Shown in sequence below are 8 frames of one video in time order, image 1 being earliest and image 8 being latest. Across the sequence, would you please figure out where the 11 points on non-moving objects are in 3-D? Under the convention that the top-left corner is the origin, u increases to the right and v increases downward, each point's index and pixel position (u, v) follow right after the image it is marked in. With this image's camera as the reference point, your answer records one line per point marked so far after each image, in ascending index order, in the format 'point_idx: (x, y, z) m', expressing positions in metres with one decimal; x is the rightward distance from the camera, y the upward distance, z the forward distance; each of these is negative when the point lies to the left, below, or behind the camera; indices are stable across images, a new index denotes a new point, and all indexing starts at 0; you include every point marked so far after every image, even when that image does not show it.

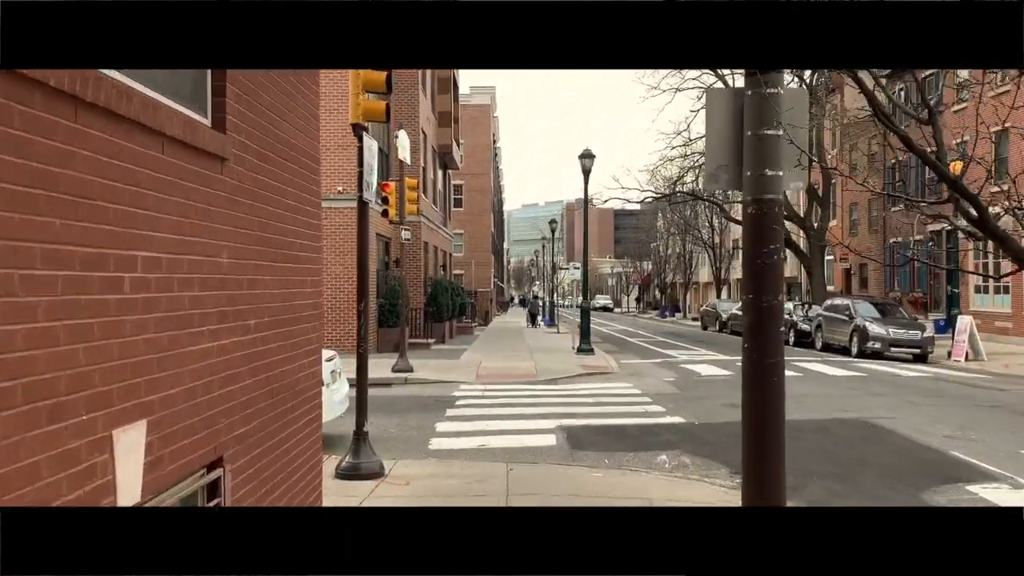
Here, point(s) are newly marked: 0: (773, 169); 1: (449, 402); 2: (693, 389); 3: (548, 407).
0: (+1.6, +0.7, +4.5) m
1: (-1.0, -1.9, +12.4) m
2: (+3.2, -1.8, +13.4) m
3: (+0.6, -1.9, +12.2) m
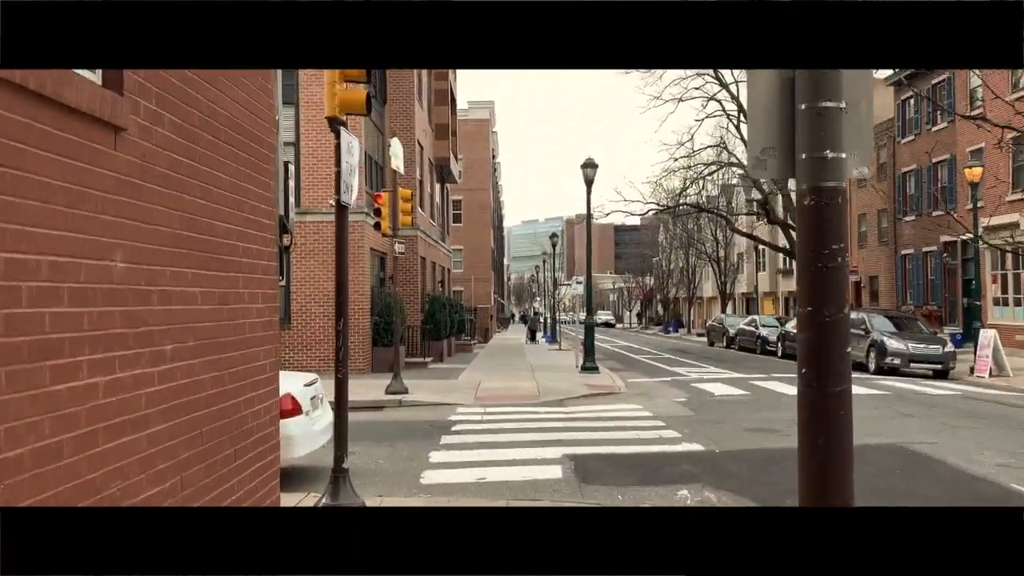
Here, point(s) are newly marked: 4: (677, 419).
0: (+1.5, +0.7, +3.6) m
1: (-1.0, -2.1, +11.5) m
2: (+3.3, -2.0, +12.5) m
3: (+0.6, -2.1, +11.2) m
4: (+2.5, -2.0, +11.6) m
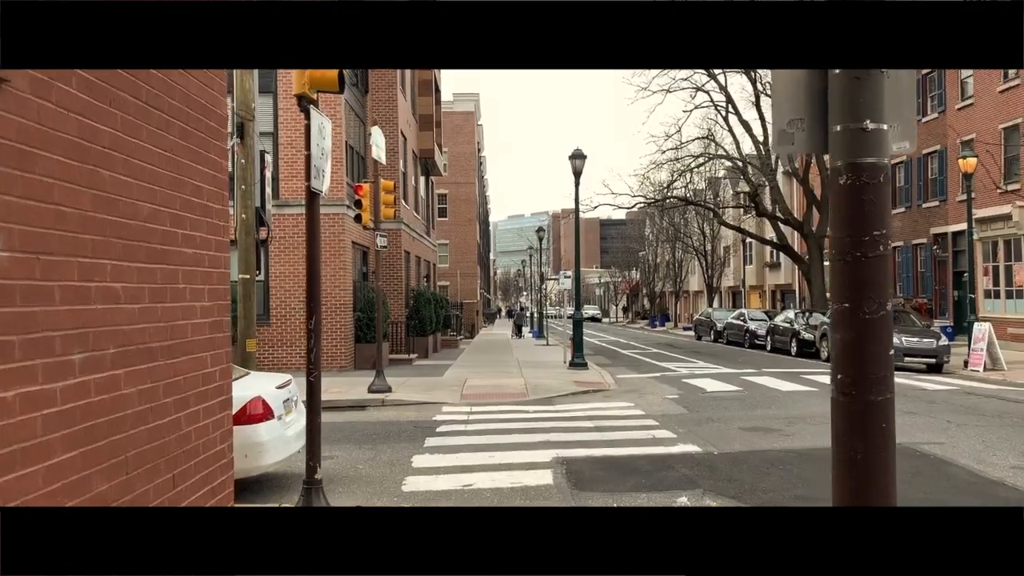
0: (+1.5, +0.7, +3.1) m
1: (-1.2, -2.0, +11.0) m
2: (+3.0, -1.9, +12.1) m
3: (+0.4, -2.1, +10.8) m
4: (+2.4, -1.9, +11.1) m
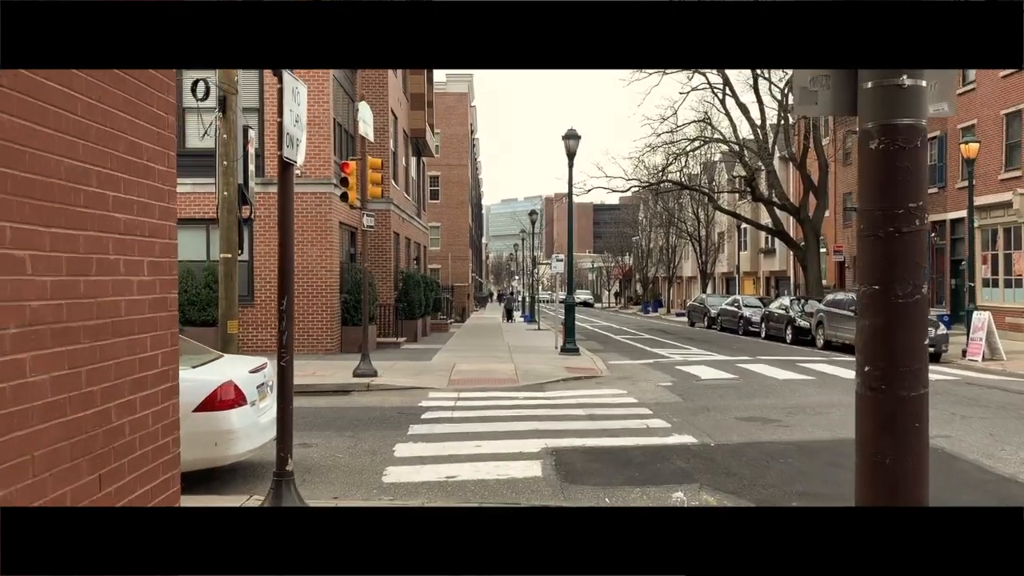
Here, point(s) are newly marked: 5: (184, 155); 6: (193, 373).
0: (+1.4, +0.8, +2.7) m
1: (-1.4, -1.8, +10.6) m
2: (+2.9, -1.7, +11.7) m
3: (+0.2, -1.8, +10.4) m
4: (+2.2, -1.7, +10.8) m
5: (-7.5, +3.1, +17.3) m
6: (-2.8, -0.8, +6.6) m
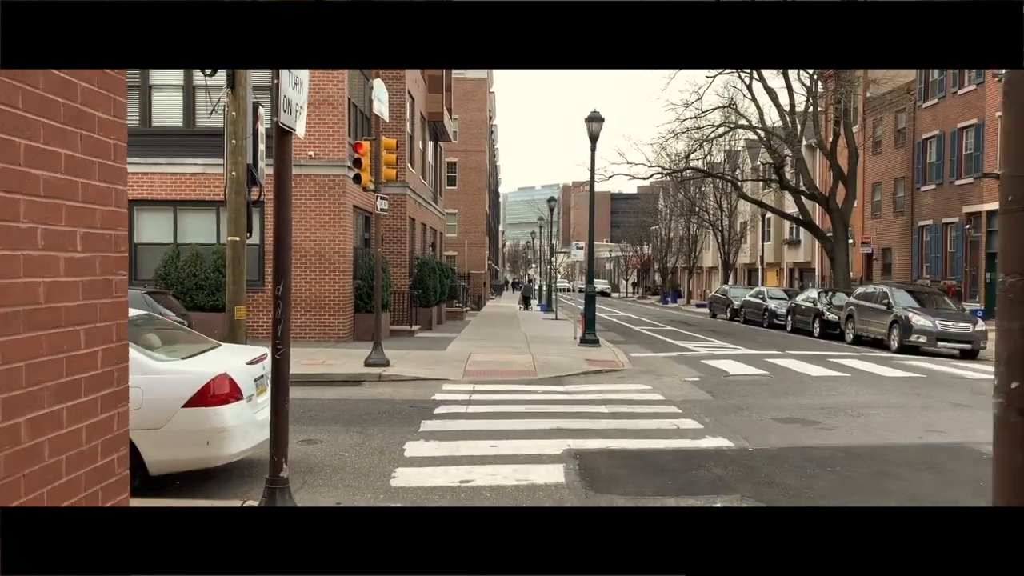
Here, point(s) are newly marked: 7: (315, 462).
0: (+1.5, +0.8, +2.0) m
1: (-1.1, -1.6, +10.0) m
2: (+3.1, -1.5, +11.0) m
3: (+0.5, -1.7, +9.8) m
4: (+2.4, -1.6, +10.1) m
5: (-7.1, +3.4, +16.7) m
6: (-2.6, -0.6, +6.0) m
7: (-1.9, -1.7, +7.2) m
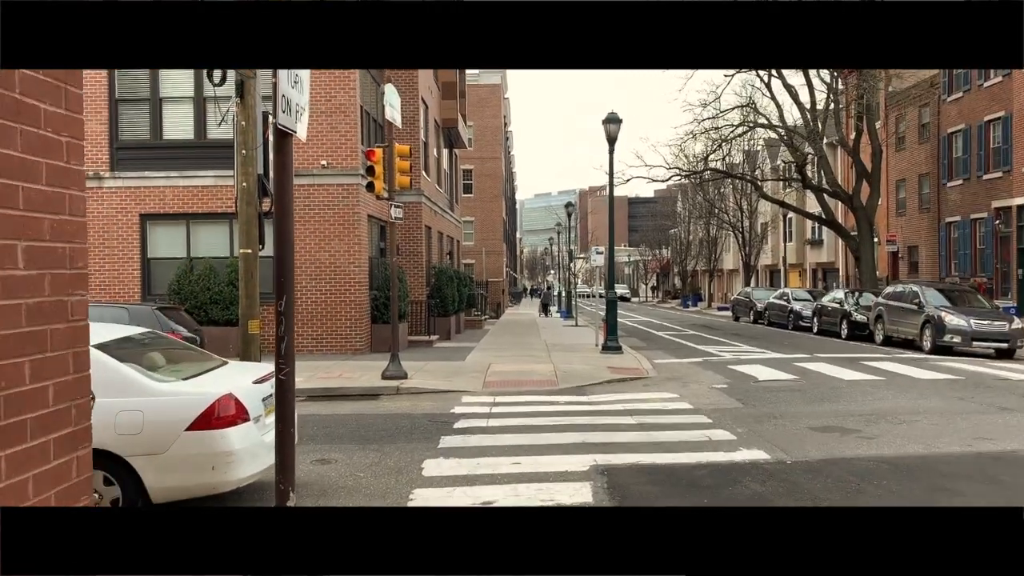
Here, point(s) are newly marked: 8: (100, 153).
0: (+1.6, +0.8, +1.6) m
1: (-0.8, -1.7, +9.6) m
2: (+3.4, -1.6, +10.6) m
3: (+0.8, -1.7, +9.4) m
4: (+2.7, -1.6, +9.6) m
5: (-6.7, +3.1, +16.6) m
6: (-2.5, -0.7, +5.7) m
7: (-1.7, -1.8, +6.8) m
8: (-9.0, +2.9, +16.5) m
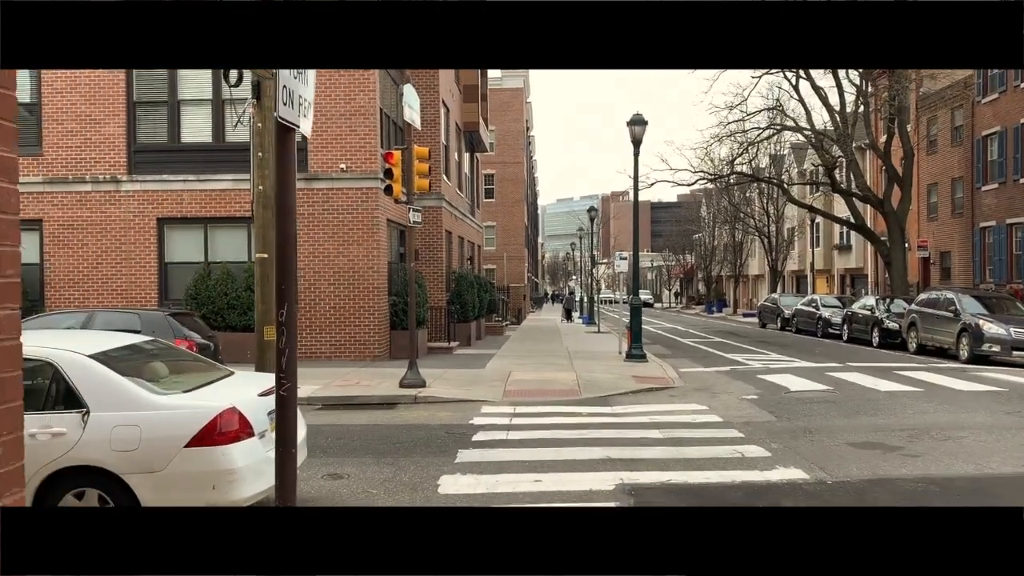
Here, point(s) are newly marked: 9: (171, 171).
0: (+1.6, +0.7, +1.2) m
1: (-0.6, -1.8, +9.3) m
2: (+3.7, -1.7, +10.1) m
3: (+1.0, -1.8, +8.9) m
4: (+3.0, -1.7, +9.2) m
5: (-6.2, +3.0, +16.4) m
6: (-2.3, -0.8, +5.4) m
7: (-1.5, -1.8, +6.5) m
8: (-8.6, +2.8, +16.4) m
9: (-7.4, +2.5, +16.5) m
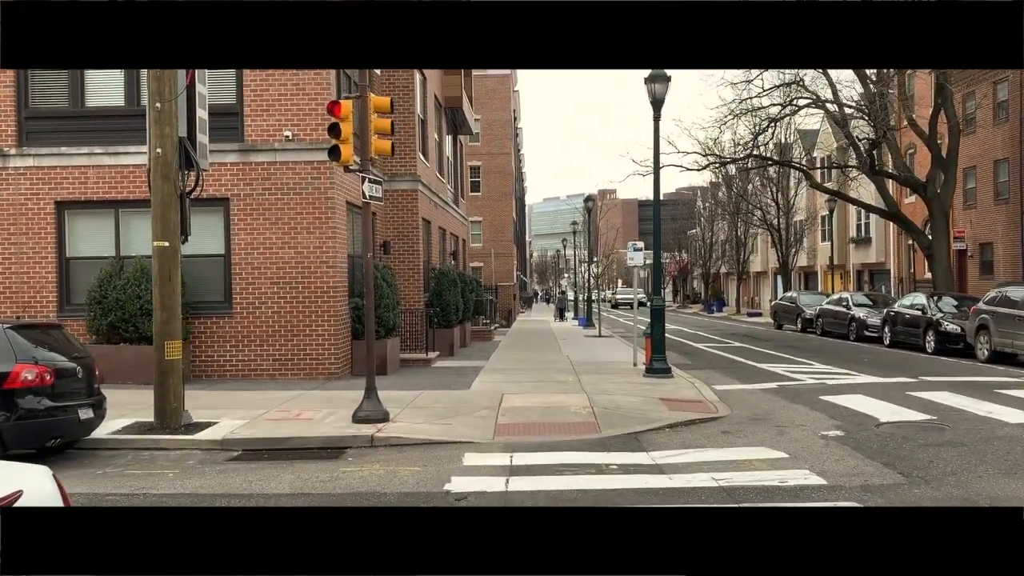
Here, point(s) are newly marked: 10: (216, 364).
0: (+1.7, +0.8, -2.1) m
1: (-0.6, -1.8, +5.9) m
2: (+3.7, -1.6, +6.8) m
3: (+1.0, -1.8, +5.6) m
4: (+3.0, -1.7, +5.9) m
5: (-6.4, +3.0, +13.0) m
6: (-2.3, -0.8, +2.0) m
7: (-1.4, -1.8, +3.1) m
8: (-8.7, +2.8, +12.9) m
9: (-7.6, +2.5, +13.0) m
10: (-5.0, -1.3, +12.7) m
